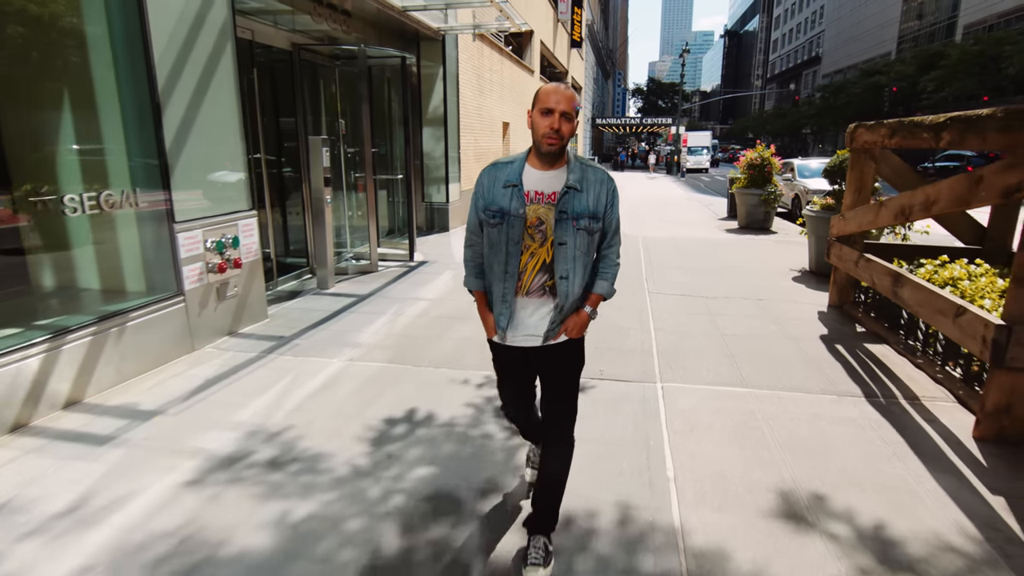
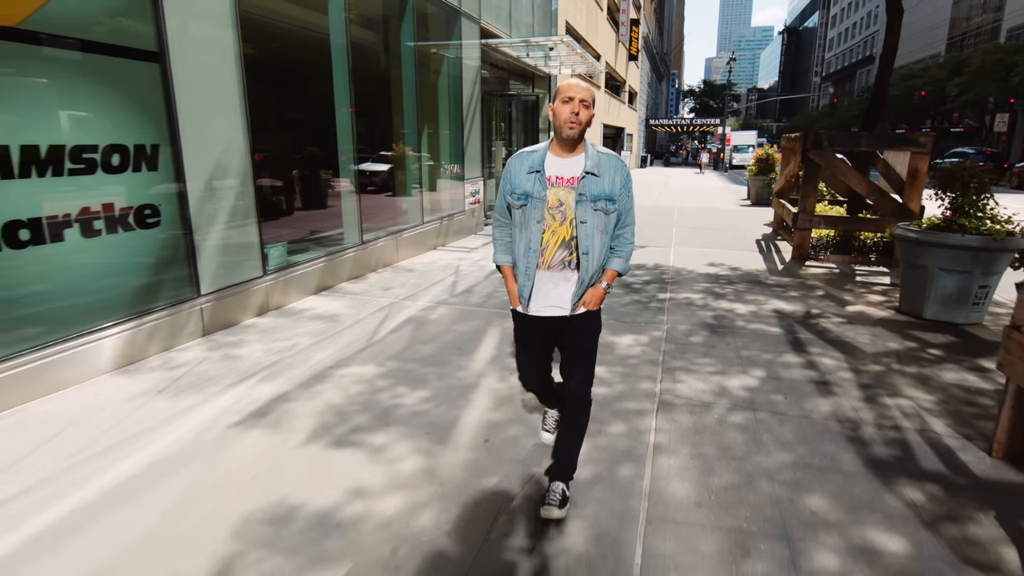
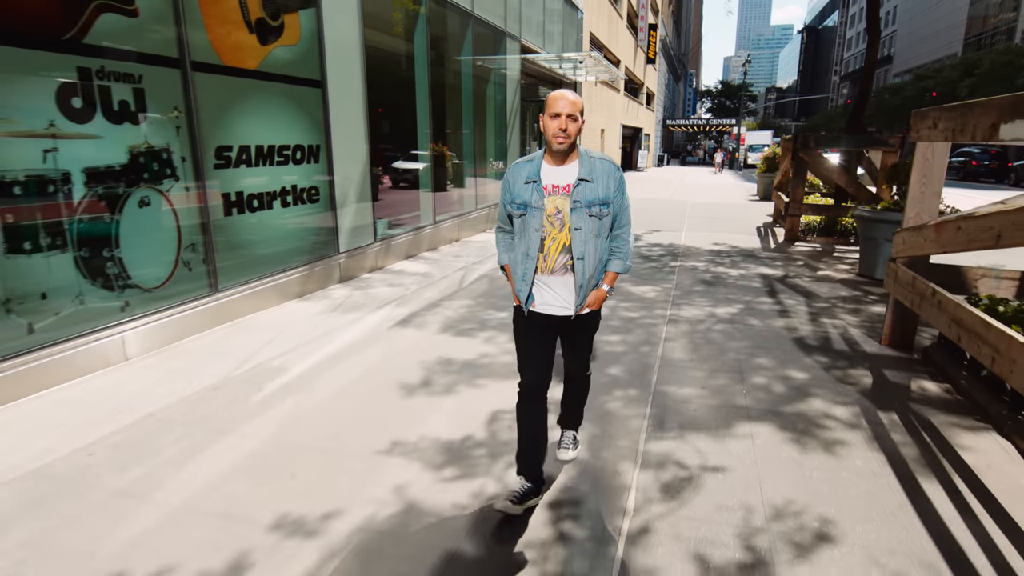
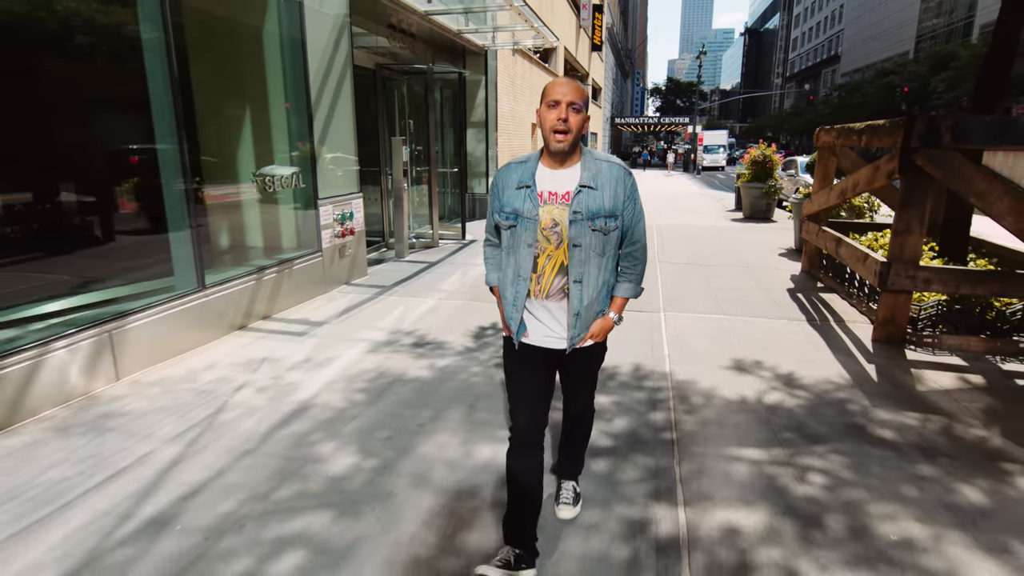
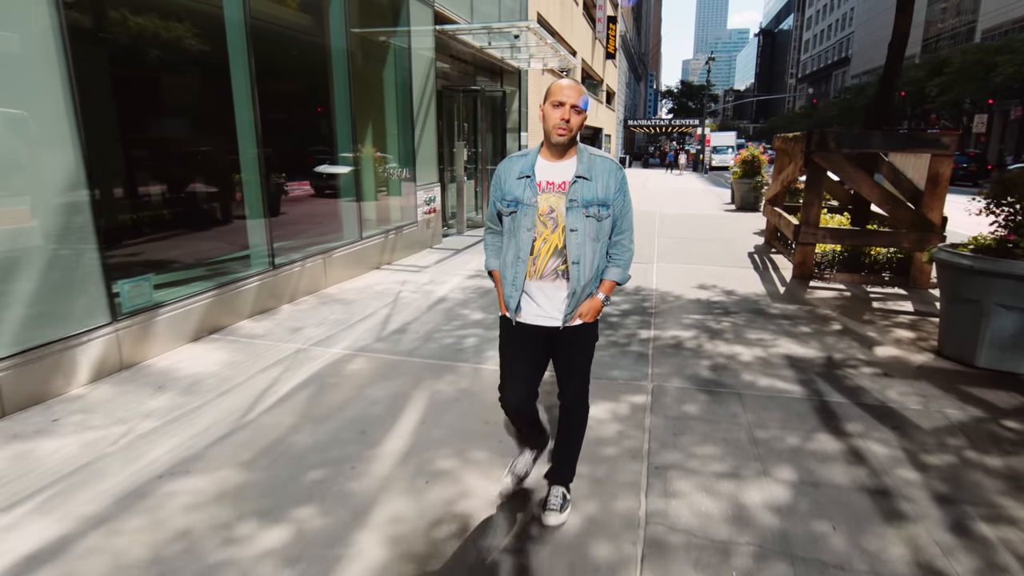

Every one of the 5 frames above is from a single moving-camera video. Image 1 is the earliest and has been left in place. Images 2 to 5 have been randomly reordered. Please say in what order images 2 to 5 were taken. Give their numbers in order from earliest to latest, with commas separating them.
4, 5, 2, 3
